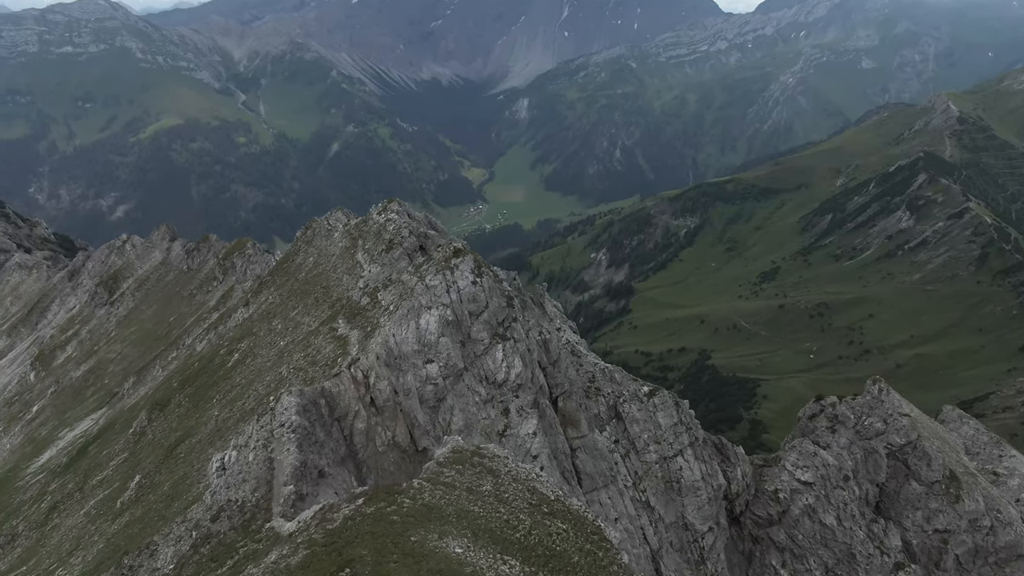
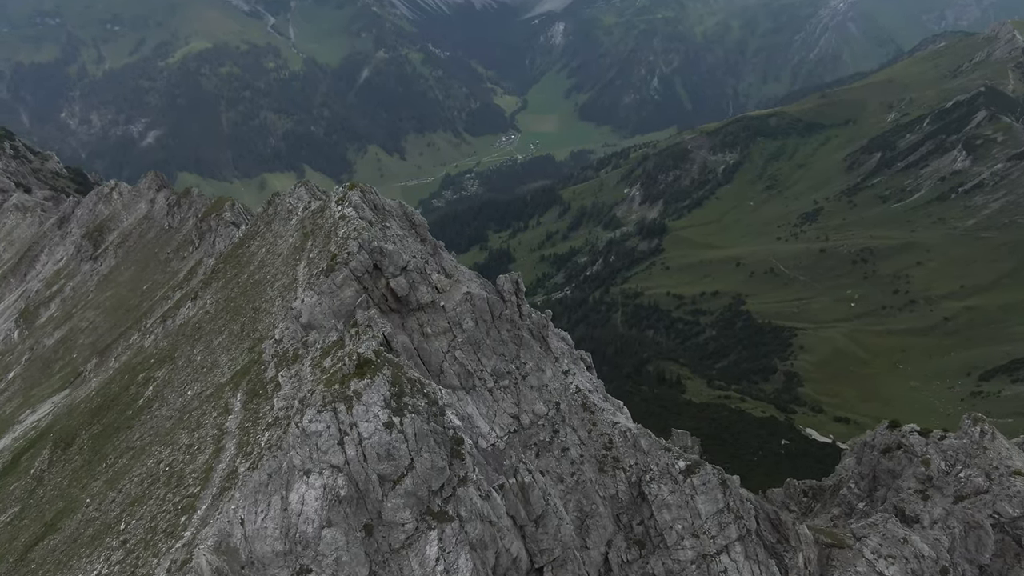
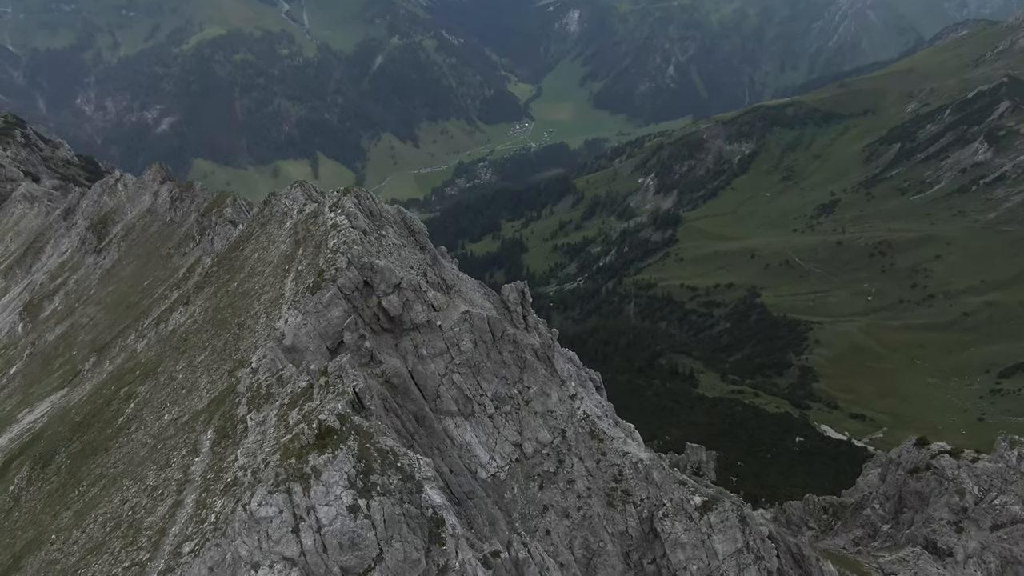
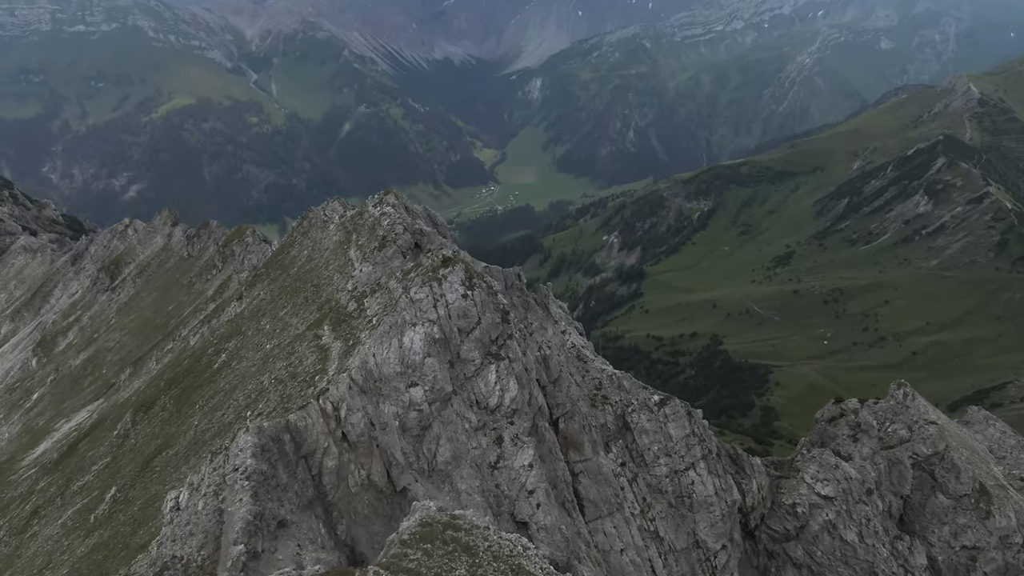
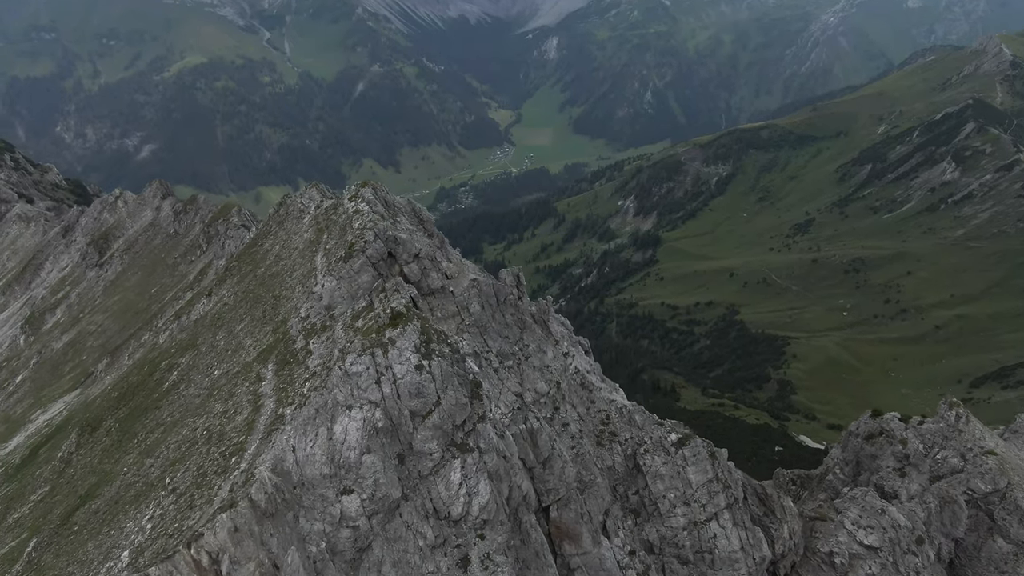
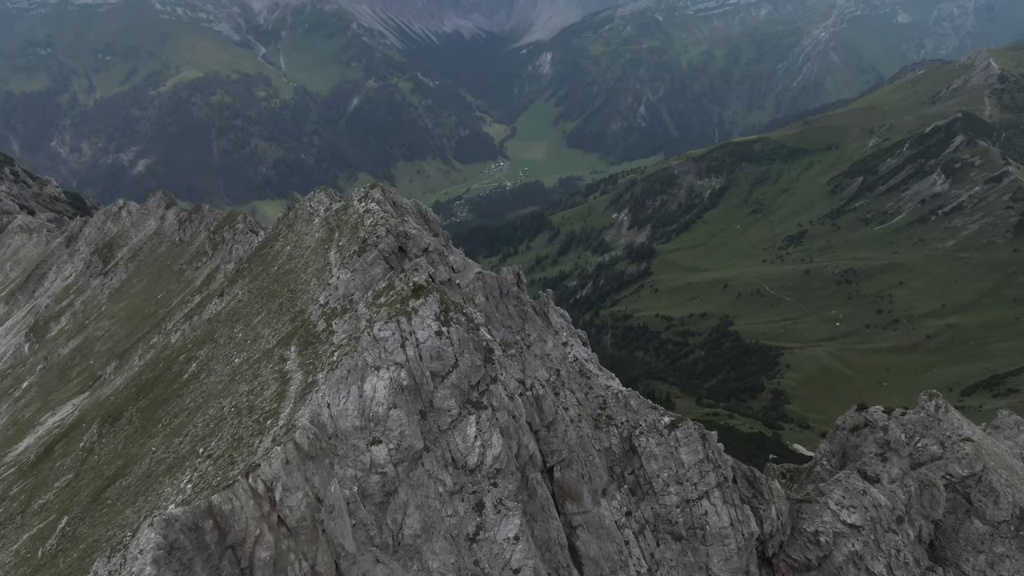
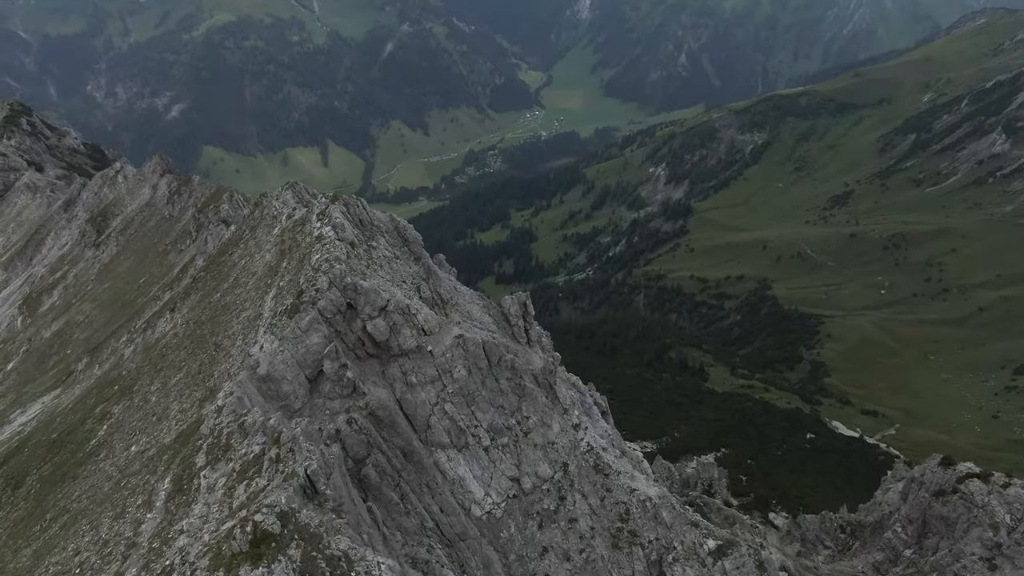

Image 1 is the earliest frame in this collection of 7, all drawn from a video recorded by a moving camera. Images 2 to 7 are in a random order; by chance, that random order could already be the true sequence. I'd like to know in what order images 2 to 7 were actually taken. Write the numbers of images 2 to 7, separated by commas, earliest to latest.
4, 6, 5, 2, 3, 7
